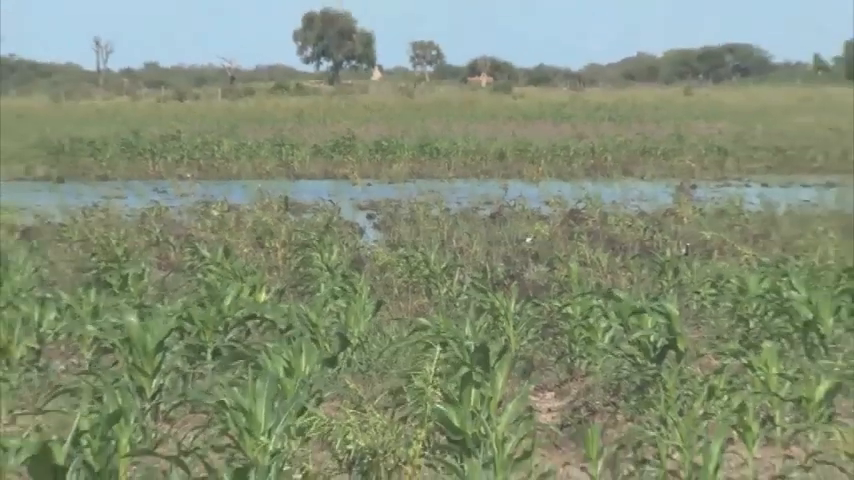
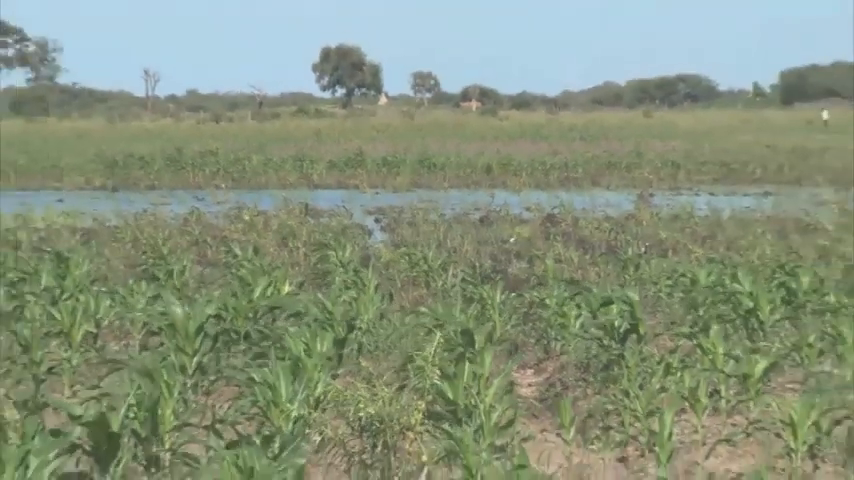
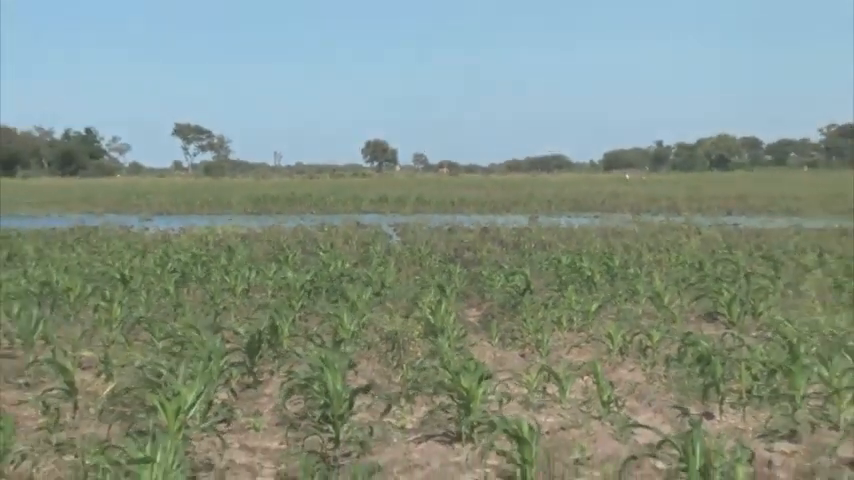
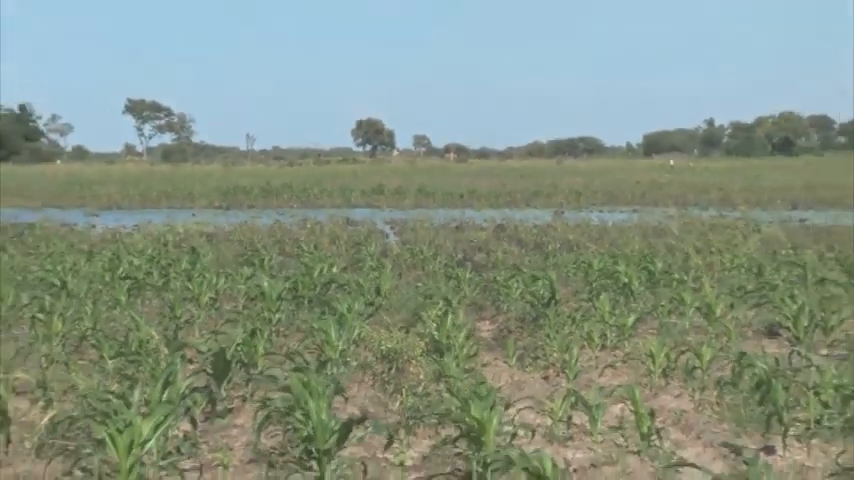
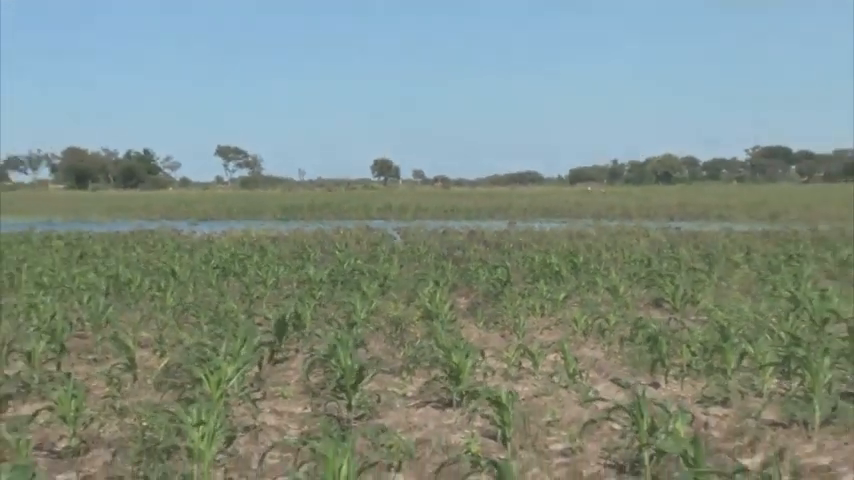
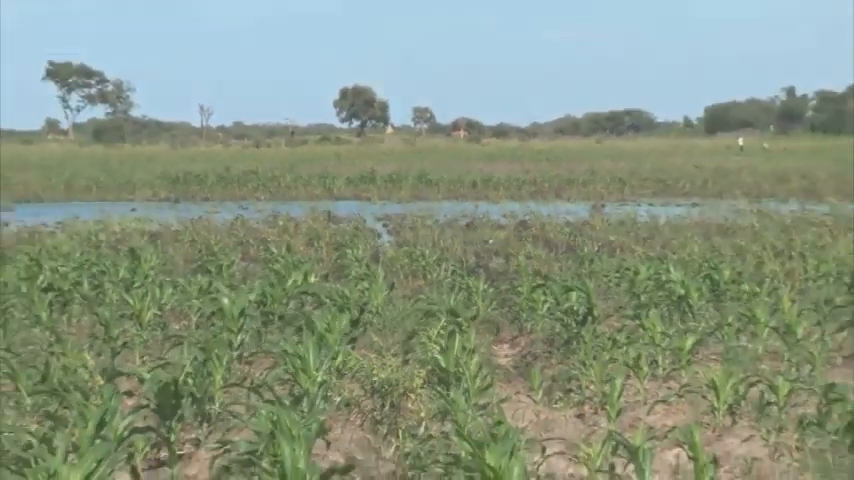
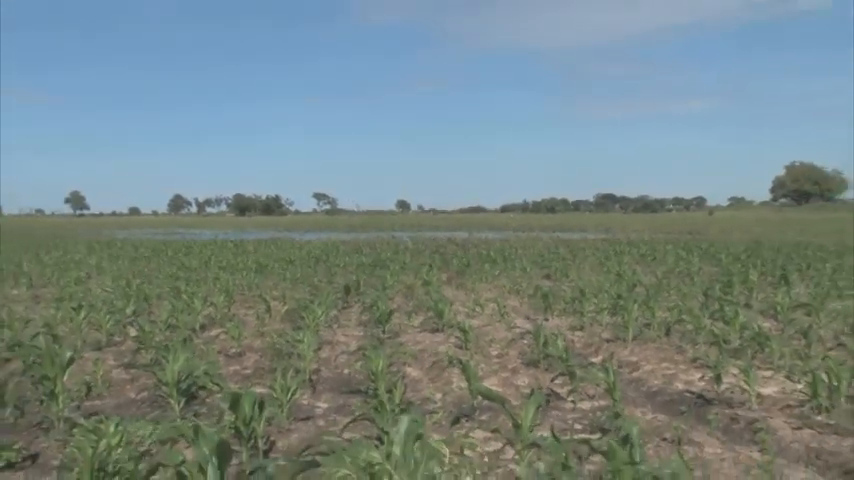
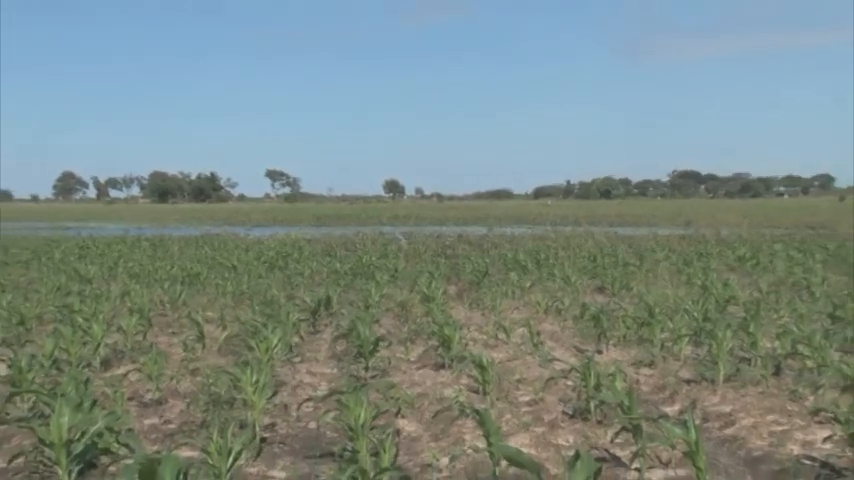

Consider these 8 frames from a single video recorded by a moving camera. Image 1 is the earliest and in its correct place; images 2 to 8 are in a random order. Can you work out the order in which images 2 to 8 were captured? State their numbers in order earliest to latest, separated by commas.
2, 6, 4, 3, 5, 8, 7
